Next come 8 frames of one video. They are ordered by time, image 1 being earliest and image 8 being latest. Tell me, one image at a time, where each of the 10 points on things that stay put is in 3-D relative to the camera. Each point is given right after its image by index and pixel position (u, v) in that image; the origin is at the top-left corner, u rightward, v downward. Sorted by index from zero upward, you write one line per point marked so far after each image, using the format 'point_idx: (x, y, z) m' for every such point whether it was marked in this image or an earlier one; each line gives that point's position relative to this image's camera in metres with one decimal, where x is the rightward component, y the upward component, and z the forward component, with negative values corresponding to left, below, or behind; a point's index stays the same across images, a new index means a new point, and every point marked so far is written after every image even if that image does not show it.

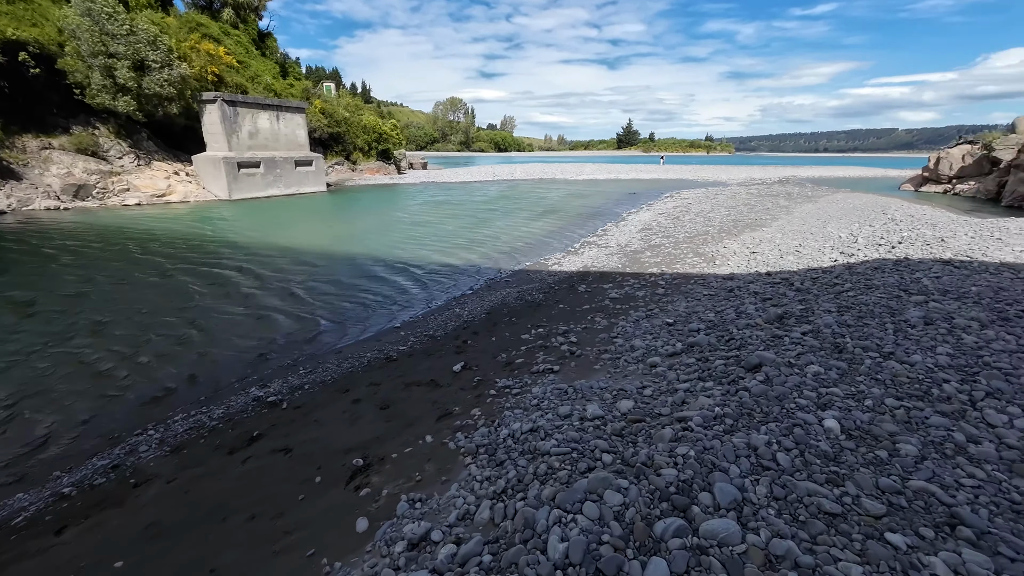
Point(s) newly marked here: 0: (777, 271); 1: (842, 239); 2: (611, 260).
0: (+6.9, +0.4, +11.2) m
1: (+11.8, +1.7, +15.4) m
2: (+3.5, +1.0, +15.1) m
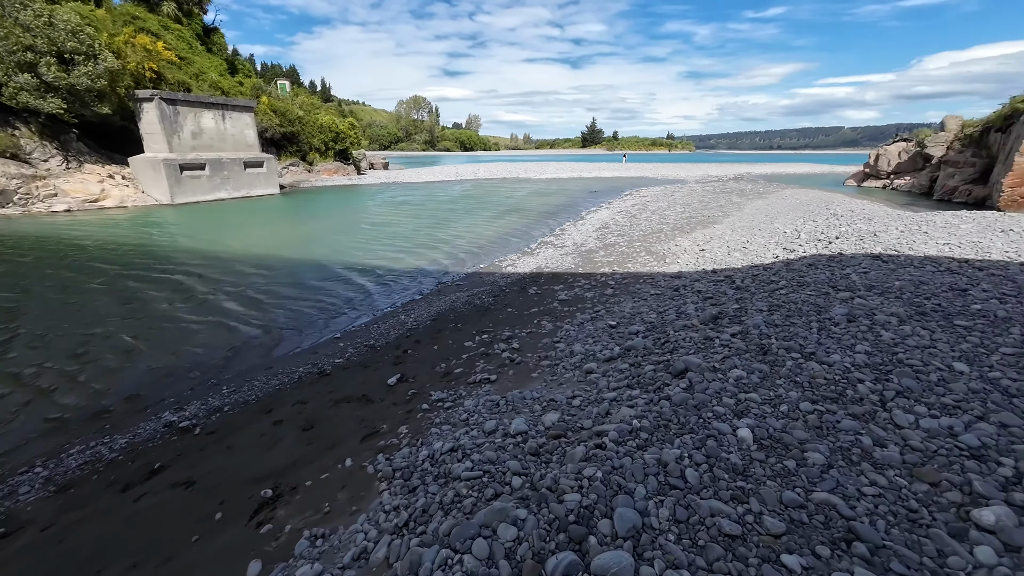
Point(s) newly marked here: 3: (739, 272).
0: (+5.6, +0.5, +11.4) m
1: (+10.1, +1.9, +15.9) m
2: (+1.9, +1.0, +15.0) m
3: (+5.5, +0.3, +10.2) m
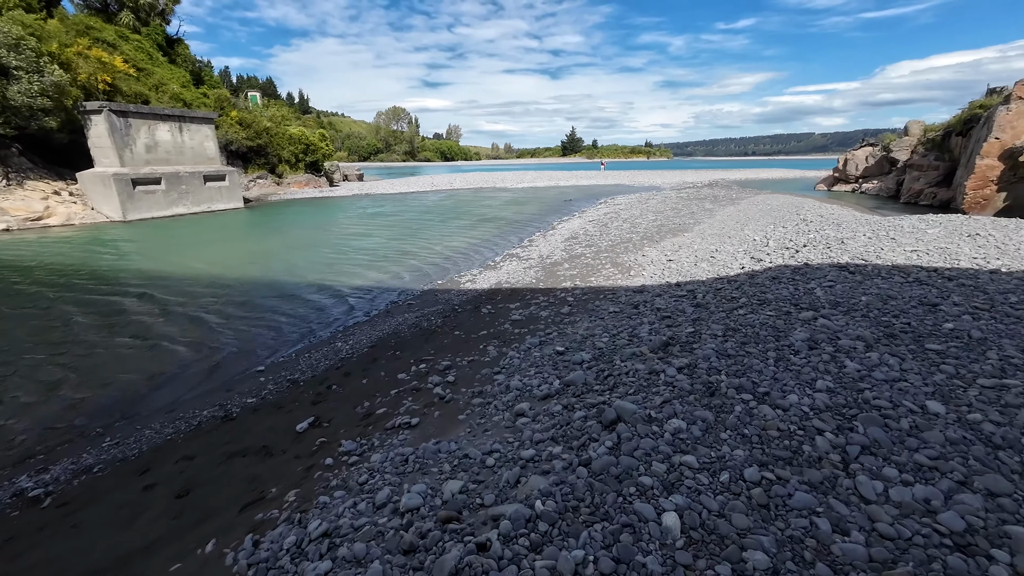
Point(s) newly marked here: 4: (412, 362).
0: (+4.4, +0.1, +10.8) m
1: (+8.7, +1.6, +15.5) m
2: (+0.6, +0.5, +14.3) m
3: (+4.3, 0.0, +9.6) m
4: (-1.8, -1.4, +7.9) m
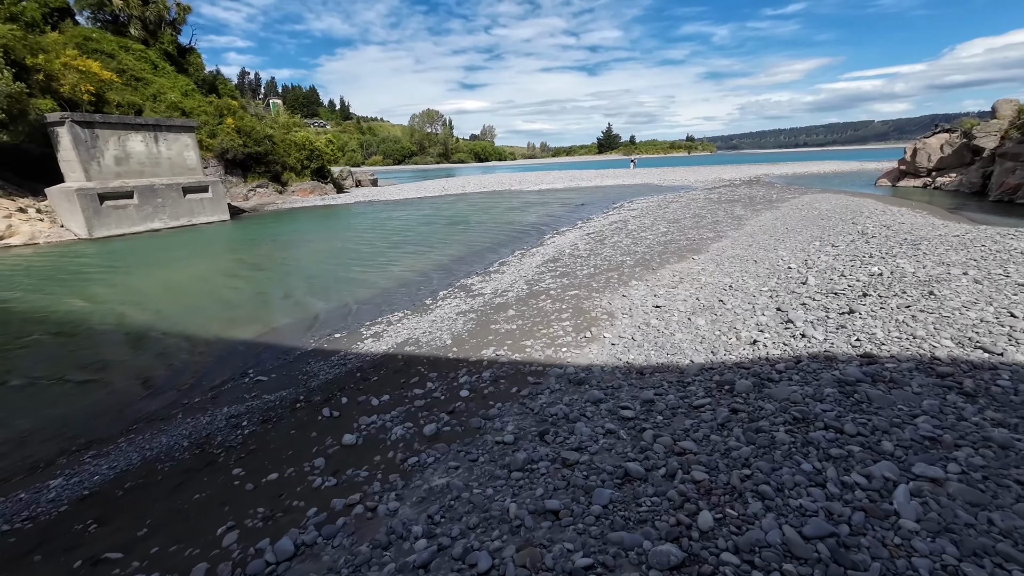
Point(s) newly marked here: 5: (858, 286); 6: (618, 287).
0: (+2.2, -1.2, +6.5) m
1: (+6.9, +0.3, +10.8) m
2: (-1.3, -0.9, +10.3) m
3: (+2.0, -1.4, +5.4) m
4: (-4.3, -2.7, +4.2) m
5: (+7.0, 0.0, +8.6) m
6: (+3.0, 0.0, +11.9) m
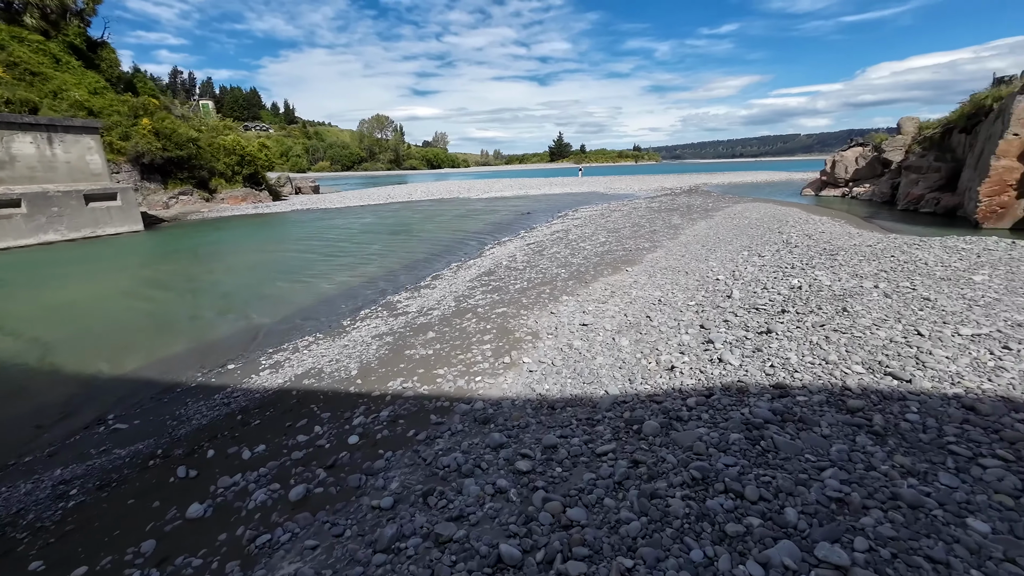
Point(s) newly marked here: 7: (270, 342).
0: (+0.8, -1.6, +5.9) m
1: (+5.0, -0.1, +10.7) m
2: (-3.1, -1.3, +9.3) m
3: (+0.7, -1.7, +4.7) m
4: (-5.4, -3.2, +2.9) m
5: (+5.3, -0.2, +8.5) m
6: (+1.0, -0.4, +11.4) m
7: (-6.4, -1.5, +10.3) m
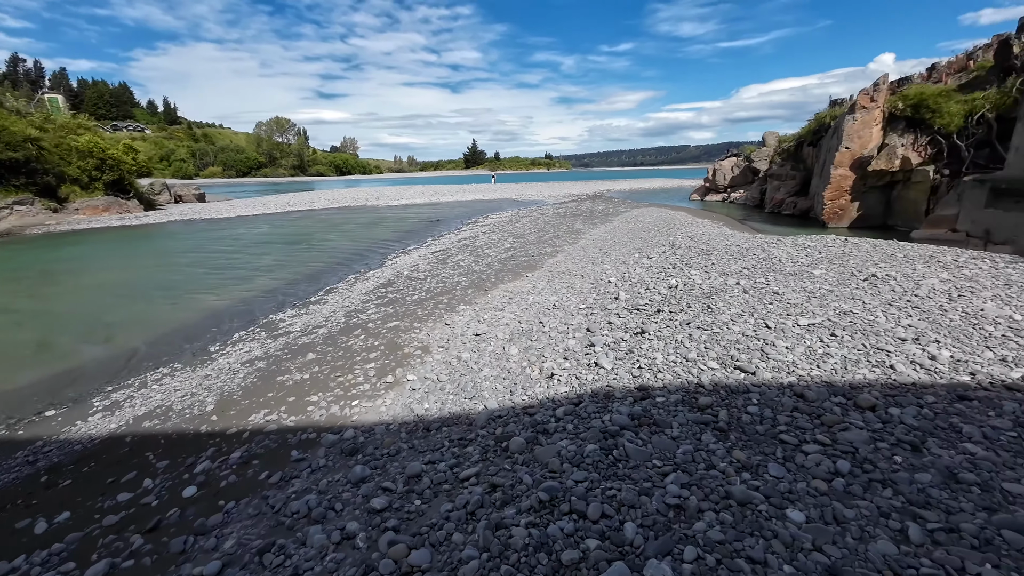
0: (-0.8, -1.7, +5.6) m
1: (+2.3, -0.1, +11.1) m
2: (-5.3, -1.7, +8.2) m
3: (-0.7, -1.8, +4.4) m
4: (-6.3, -3.5, +1.5) m
5: (+3.0, -0.3, +9.0) m
6: (-1.7, -0.6, +11.0) m
7: (-8.7, -2.0, +8.6) m
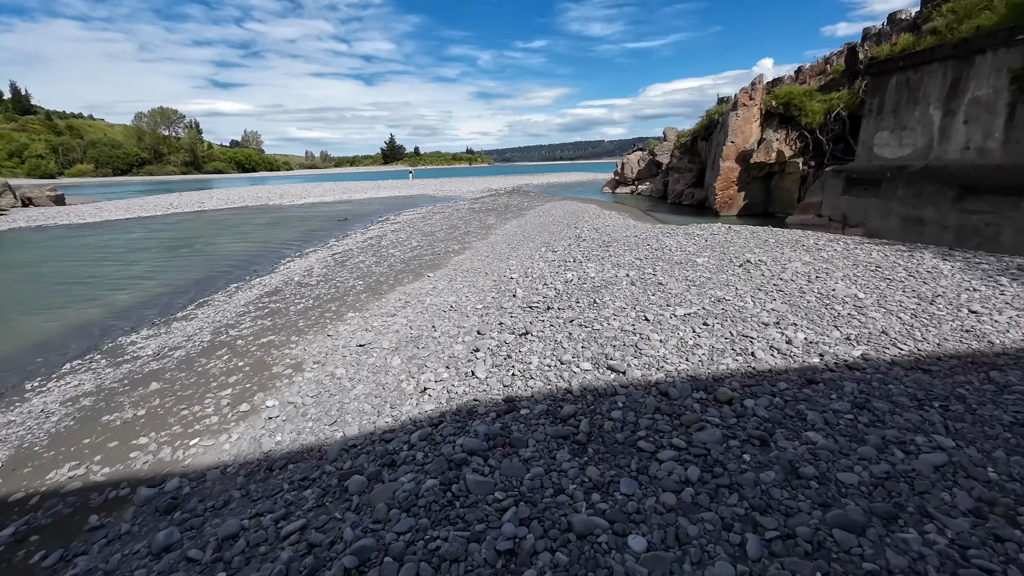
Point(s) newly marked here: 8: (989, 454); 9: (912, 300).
0: (-2.4, -1.9, +4.8) m
1: (-0.2, -0.1, +10.7) m
2: (-7.2, -2.1, +6.7) m
3: (-2.1, -2.0, +3.7) m
4: (-7.0, -4.0, -0.1) m
5: (+0.8, -0.2, +8.7) m
6: (-4.2, -0.8, +10.0) m
7: (-10.7, -2.6, +6.5) m
8: (+3.7, -1.3, +3.4) m
9: (+6.4, -0.2, +6.9) m
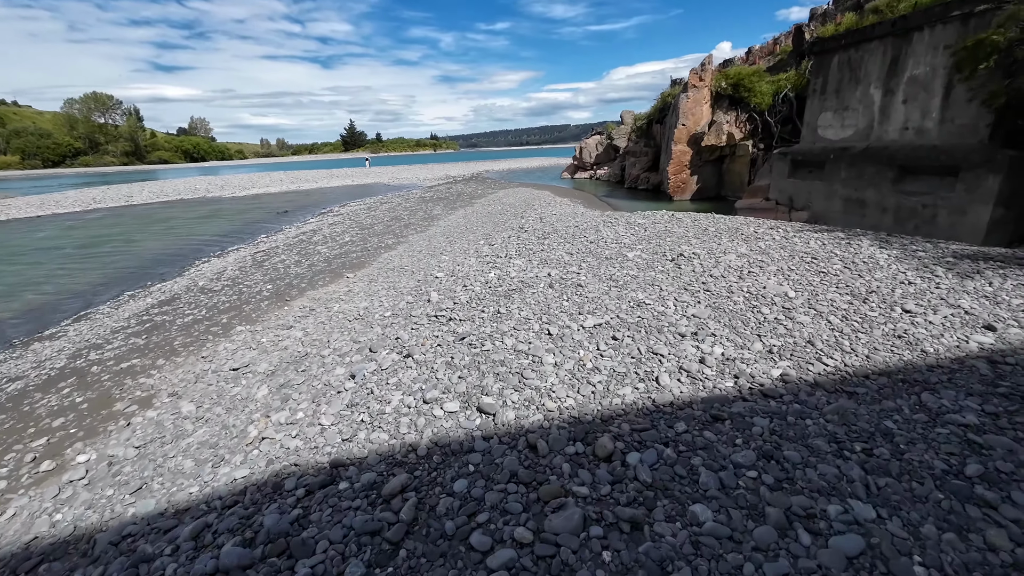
0: (-3.8, -2.2, +3.6) m
1: (-2.1, -0.1, +9.6) m
2: (-8.7, -2.5, +5.2) m
3: (-3.3, -2.3, +2.5) m
4: (-7.9, -4.6, -1.5) m
5: (-0.9, -0.3, +7.7) m
6: (-6.0, -1.0, +8.6) m
7: (-12.1, -3.1, +4.8) m
8: (+2.4, -1.5, +2.6) m
9: (+4.8, -0.1, +6.3) m
